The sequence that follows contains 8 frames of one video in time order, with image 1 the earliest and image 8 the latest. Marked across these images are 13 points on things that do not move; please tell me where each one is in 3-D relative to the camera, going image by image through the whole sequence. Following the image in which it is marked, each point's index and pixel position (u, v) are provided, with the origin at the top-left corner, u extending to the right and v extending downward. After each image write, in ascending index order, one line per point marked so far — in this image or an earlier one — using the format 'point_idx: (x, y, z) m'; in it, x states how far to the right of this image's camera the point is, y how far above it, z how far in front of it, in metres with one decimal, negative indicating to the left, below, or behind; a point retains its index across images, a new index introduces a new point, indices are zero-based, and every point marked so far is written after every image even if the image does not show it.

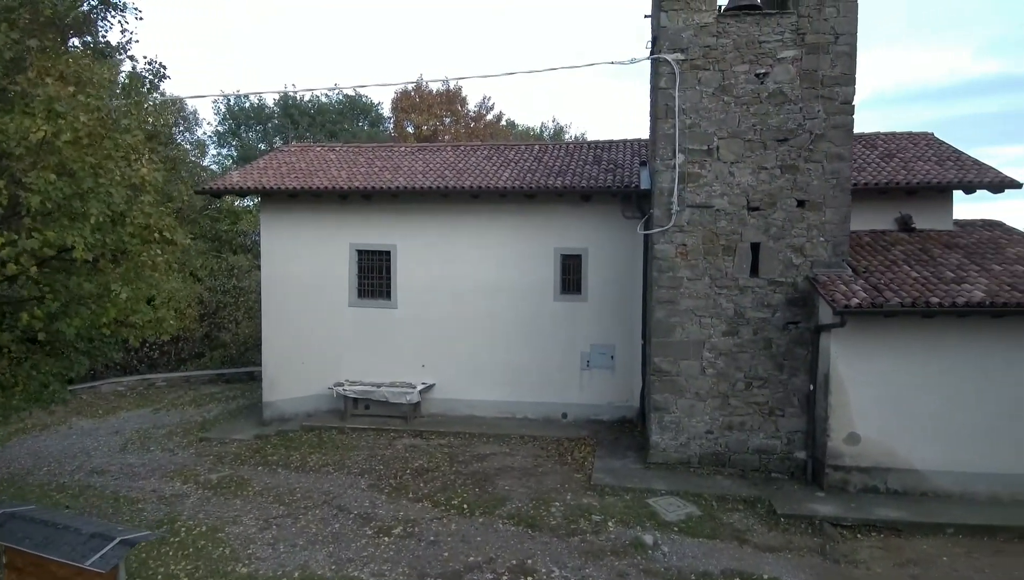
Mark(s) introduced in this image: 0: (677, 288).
0: (+2.2, 0.0, +8.0) m
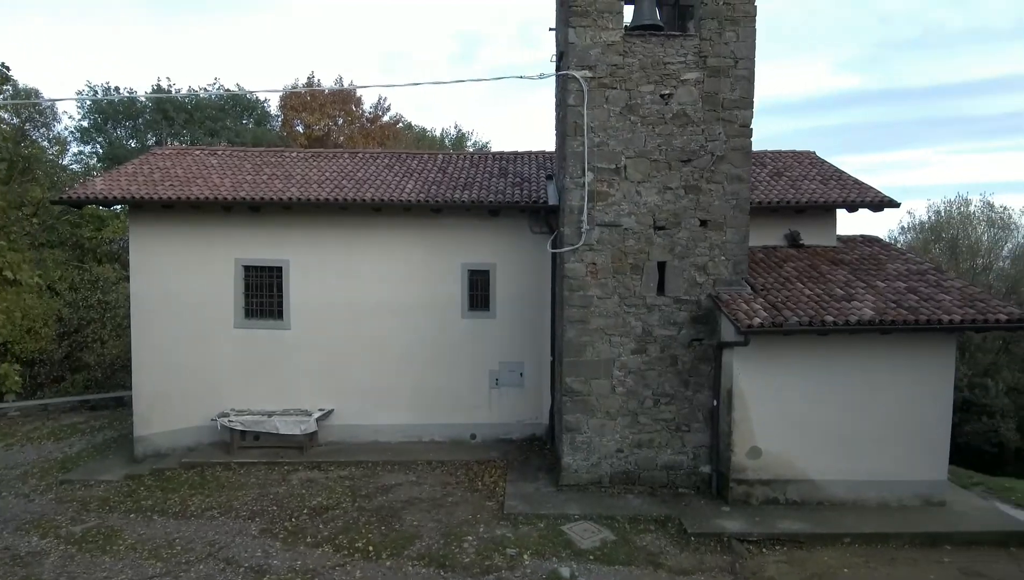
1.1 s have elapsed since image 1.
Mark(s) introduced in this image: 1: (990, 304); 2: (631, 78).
0: (+1.0, -0.2, +7.9) m
1: (+5.7, -0.2, +7.4) m
2: (+1.5, +2.7, +7.8) m
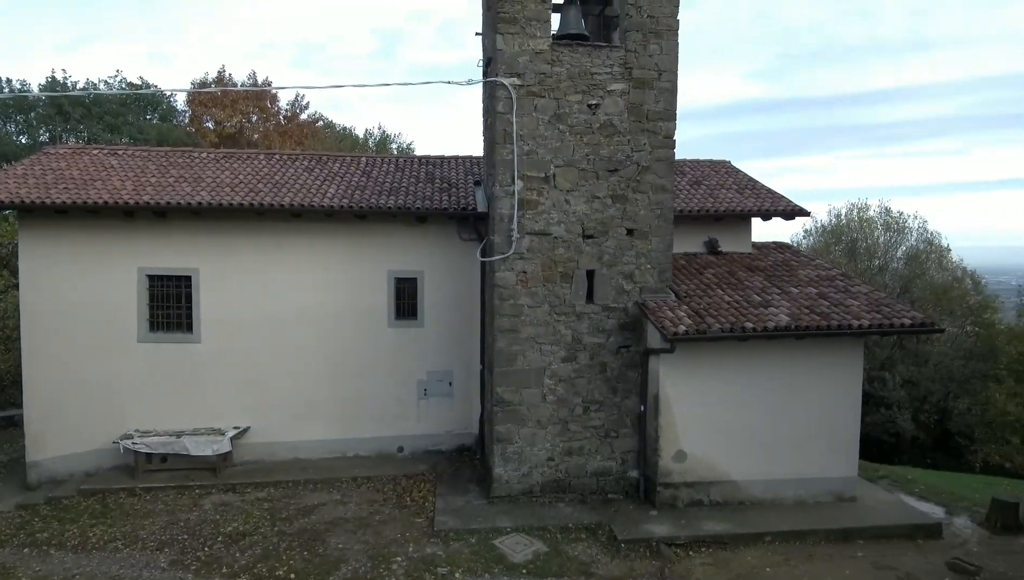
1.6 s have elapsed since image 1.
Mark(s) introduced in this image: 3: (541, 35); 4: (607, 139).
0: (+0.1, -0.3, +7.9) m
1: (+4.9, -0.2, +7.9) m
2: (+0.6, +2.6, +7.8) m
3: (+0.4, +3.2, +7.8) m
4: (+1.2, +1.9, +7.9) m
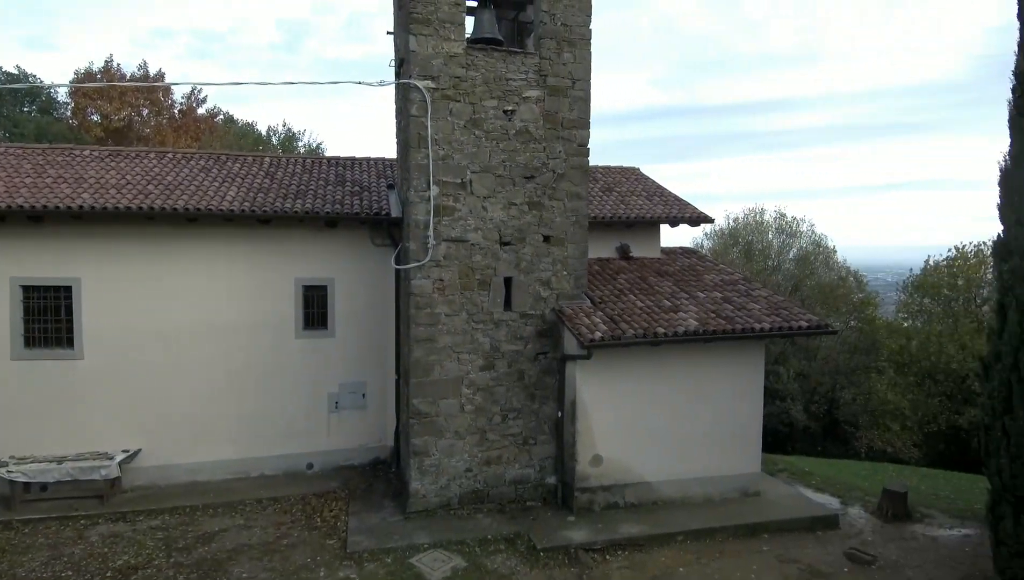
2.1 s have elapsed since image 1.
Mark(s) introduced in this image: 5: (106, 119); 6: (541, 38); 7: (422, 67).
0: (-1.0, -0.4, +7.7) m
1: (+3.8, -0.3, +8.4) m
2: (-0.5, +2.5, +7.7) m
3: (-0.7, +3.1, +7.6) m
4: (+0.1, +1.8, +7.9) m
5: (-12.6, +5.3, +19.3) m
6: (+0.4, +3.2, +7.9) m
7: (-1.1, +2.7, +7.5) m
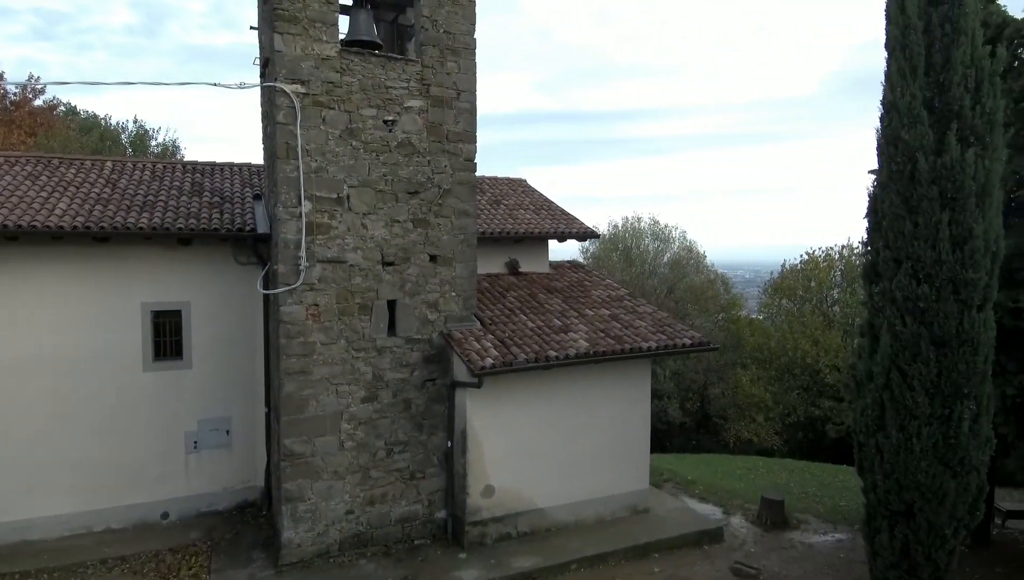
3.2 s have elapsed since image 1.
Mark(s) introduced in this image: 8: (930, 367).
0: (-2.3, -0.7, +6.9) m
1: (+2.2, -0.5, +8.5) m
2: (-1.8, +2.2, +7.0) m
3: (-2.1, +2.8, +6.9) m
4: (-1.3, +1.6, +7.4) m
5: (-16.0, +4.8, +16.3) m
6: (-1.1, +2.9, +7.4) m
7: (-2.4, +2.4, +6.7) m
8: (+4.0, -0.8, +5.9) m
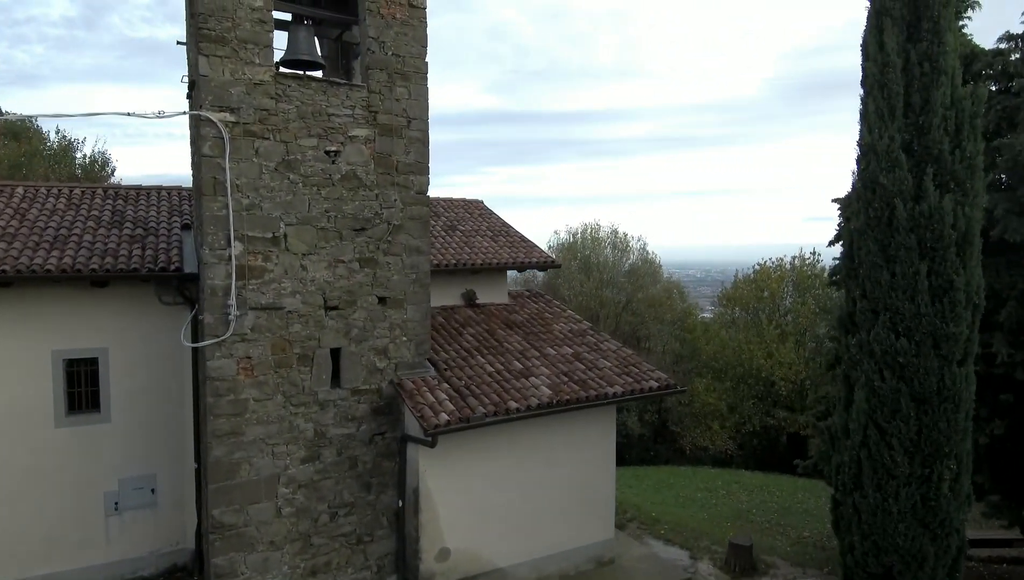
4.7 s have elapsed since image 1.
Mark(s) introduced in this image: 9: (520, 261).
0: (-2.7, -1.2, +6.2) m
1: (+1.7, -1.0, +8.1) m
2: (-2.3, +1.7, +6.4) m
3: (-2.5, +2.3, +6.2) m
4: (-1.8, +1.0, +6.7) m
5: (-17.0, +4.3, +14.6) m
6: (-1.6, +2.4, +6.7) m
7: (-2.9, +1.9, +6.0) m
8: (+3.6, -1.2, +5.6) m
9: (+0.1, +0.4, +9.6) m
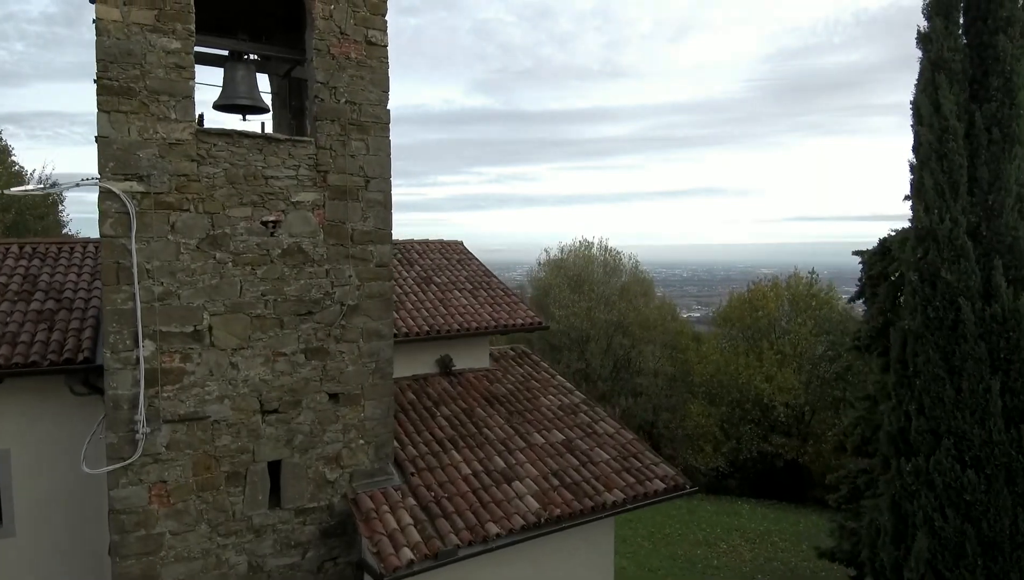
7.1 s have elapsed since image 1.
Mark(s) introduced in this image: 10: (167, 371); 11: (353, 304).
0: (-2.9, -2.1, +5.0) m
1: (+1.5, -1.9, +7.0) m
2: (-2.5, +0.8, +5.2) m
3: (-2.7, +1.4, +5.0) m
4: (-2.0, +0.2, +5.5) m
5: (-17.4, +3.4, +13.2) m
6: (-1.8, +1.5, +5.6) m
7: (-3.0, +1.0, +4.8) m
8: (+3.4, -2.1, +4.5) m
9: (-0.1, -0.4, +8.5) m
10: (-2.8, -0.7, +5.0) m
11: (-1.5, -0.1, +5.8) m
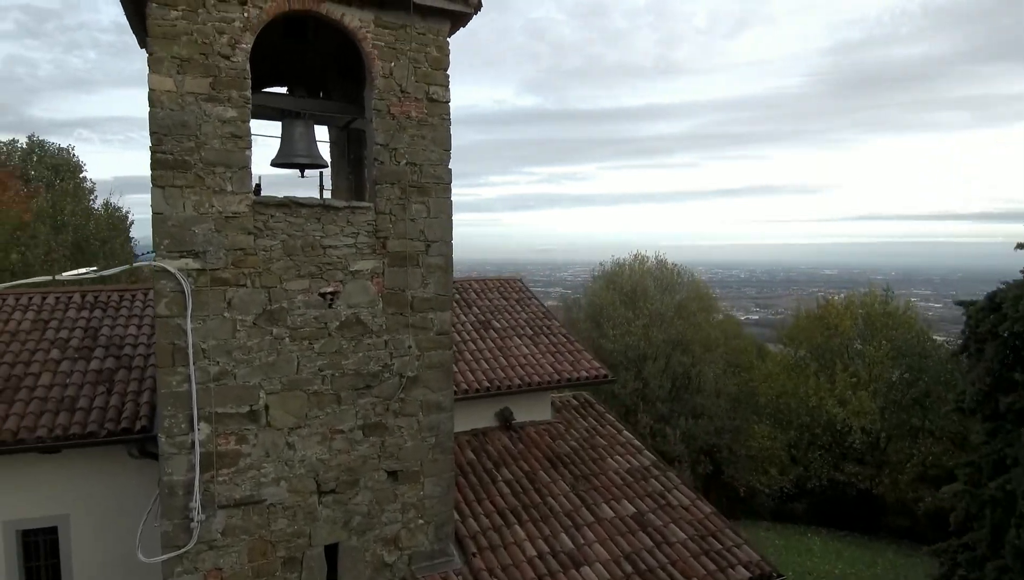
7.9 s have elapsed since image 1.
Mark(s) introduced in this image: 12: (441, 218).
0: (-2.4, -2.8, +4.8) m
1: (+2.1, -2.5, +6.4) m
2: (-1.9, +0.1, +4.9) m
3: (-2.1, +0.8, +4.8) m
4: (-1.4, -0.5, +5.2) m
5: (-16.1, +2.8, +14.1) m
6: (-1.2, +0.9, +5.3) m
7: (-2.5, +0.4, +4.6) m
8: (+3.9, -2.8, +3.8) m
9: (+0.7, -1.1, +8.0) m
10: (-2.3, -1.3, +4.8) m
11: (-0.9, -0.8, +5.5) m
12: (-0.6, +0.6, +5.5) m
